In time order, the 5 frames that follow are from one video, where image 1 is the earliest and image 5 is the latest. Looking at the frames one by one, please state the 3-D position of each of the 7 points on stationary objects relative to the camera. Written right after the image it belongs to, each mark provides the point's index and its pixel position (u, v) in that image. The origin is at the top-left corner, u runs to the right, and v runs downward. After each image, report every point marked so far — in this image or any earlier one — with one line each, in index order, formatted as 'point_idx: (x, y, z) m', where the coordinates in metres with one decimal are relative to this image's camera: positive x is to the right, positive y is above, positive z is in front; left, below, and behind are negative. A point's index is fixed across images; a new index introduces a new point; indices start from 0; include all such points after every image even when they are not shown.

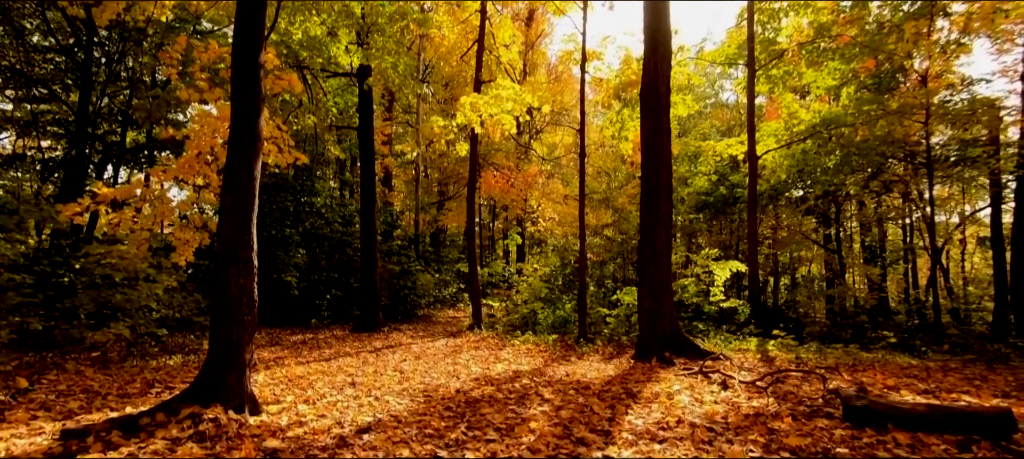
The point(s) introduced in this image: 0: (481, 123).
0: (-0.6, +2.2, +10.1) m
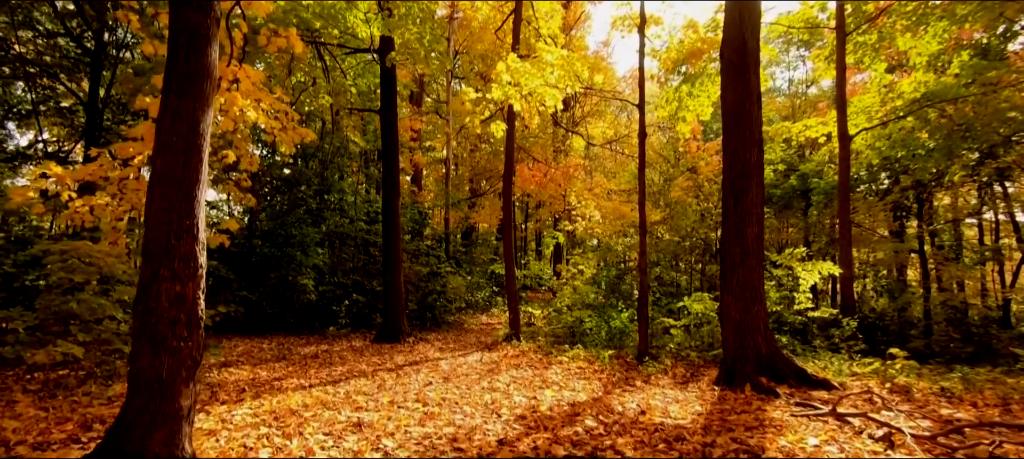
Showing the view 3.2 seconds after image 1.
0: (+0.1, +2.3, +8.7) m
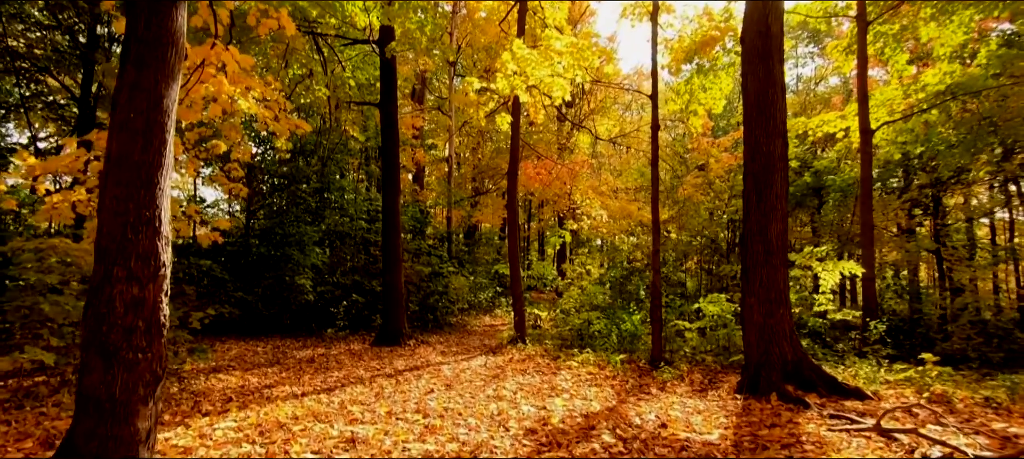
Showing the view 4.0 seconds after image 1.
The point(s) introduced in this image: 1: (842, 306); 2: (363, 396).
0: (+0.2, +2.4, +8.3) m
1: (+6.9, -1.6, +10.0) m
2: (-1.6, -1.8, +5.3) m
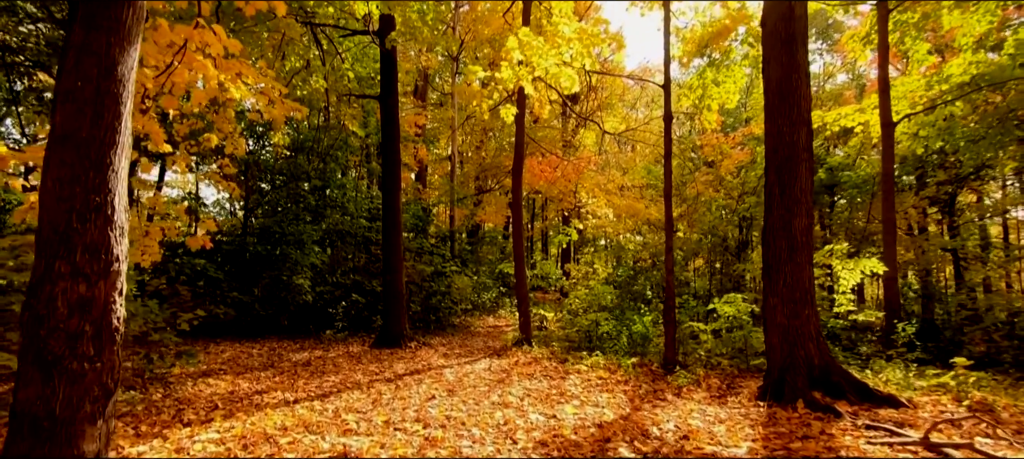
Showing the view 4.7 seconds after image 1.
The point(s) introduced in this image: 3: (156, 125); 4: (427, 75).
0: (+0.3, +2.4, +7.9) m
1: (+7.0, -1.5, +9.7) m
2: (-1.6, -1.8, +4.9) m
3: (-3.8, +1.1, +5.2) m
4: (-2.9, +5.4, +16.5) m
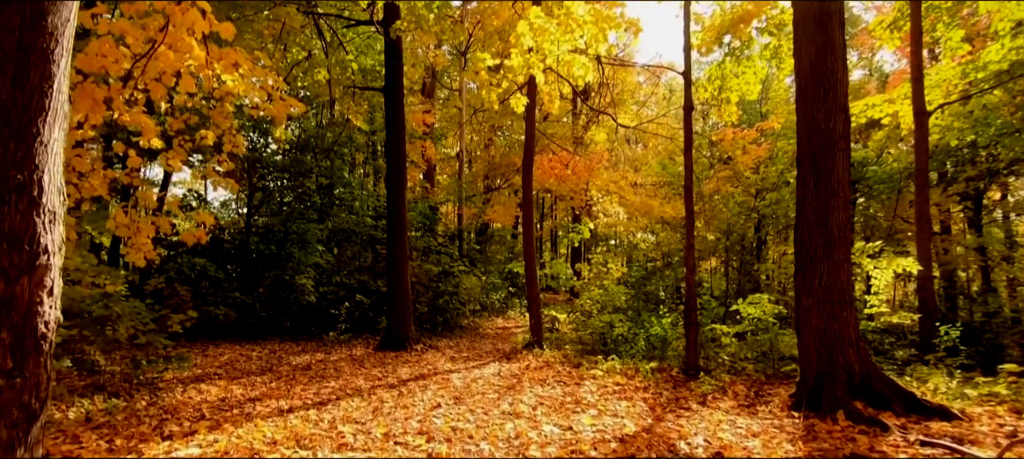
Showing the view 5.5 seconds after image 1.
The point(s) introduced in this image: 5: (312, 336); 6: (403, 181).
0: (+0.5, +2.5, +7.5) m
1: (+7.2, -1.5, +9.1) m
2: (-1.5, -1.7, +4.5) m
3: (-3.7, +1.2, +4.9) m
4: (-2.6, +5.4, +16.2) m
5: (-4.2, -2.3, +10.2) m
6: (-2.1, +0.9, +9.2) m
